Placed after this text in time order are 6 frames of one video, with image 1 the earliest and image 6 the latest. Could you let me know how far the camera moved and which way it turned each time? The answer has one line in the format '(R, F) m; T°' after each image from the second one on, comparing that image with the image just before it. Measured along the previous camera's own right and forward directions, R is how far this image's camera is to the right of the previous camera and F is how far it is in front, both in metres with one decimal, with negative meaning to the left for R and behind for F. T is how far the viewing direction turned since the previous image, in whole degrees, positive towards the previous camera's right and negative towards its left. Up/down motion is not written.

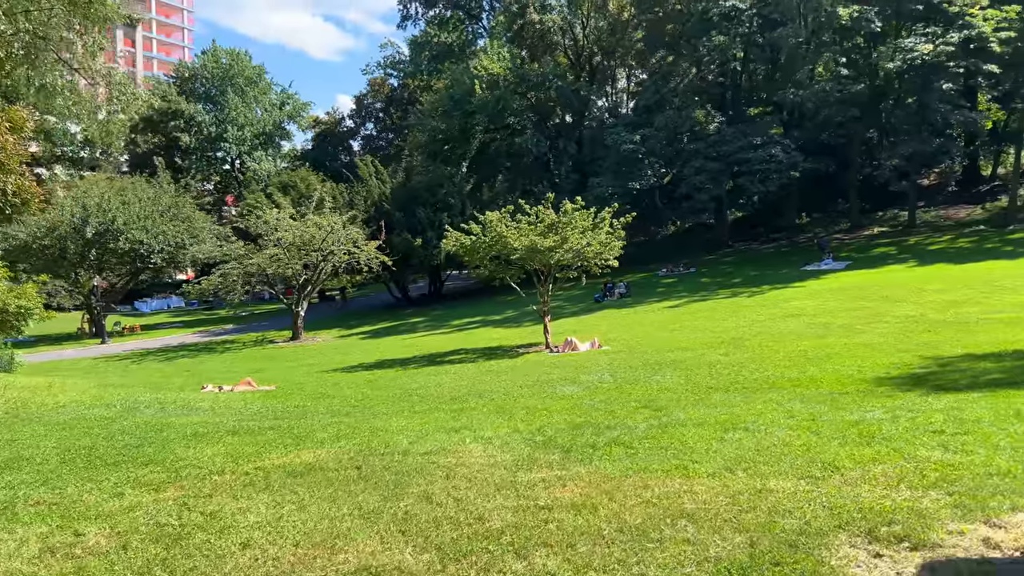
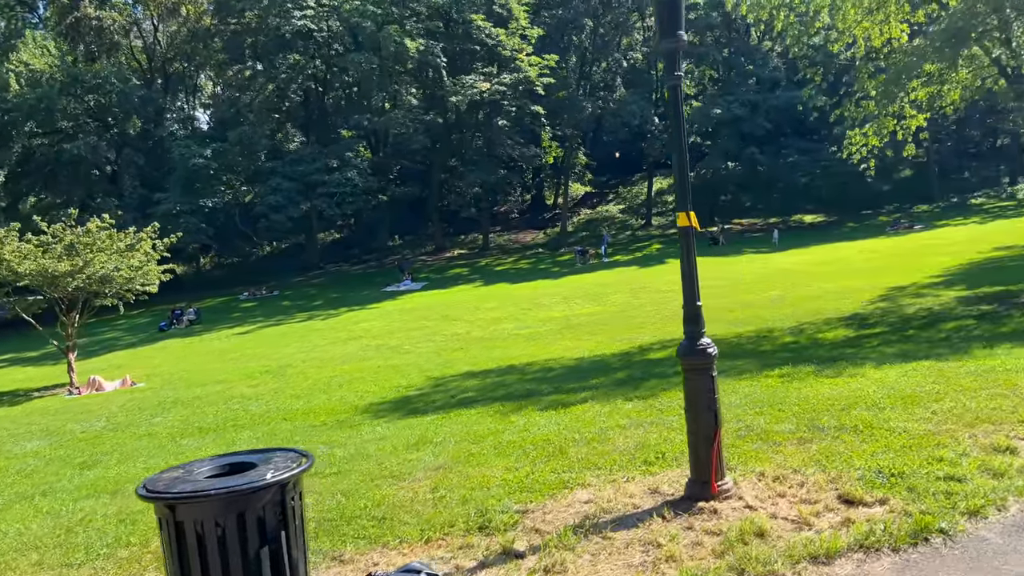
(+2.4, +0.3) m; +26°
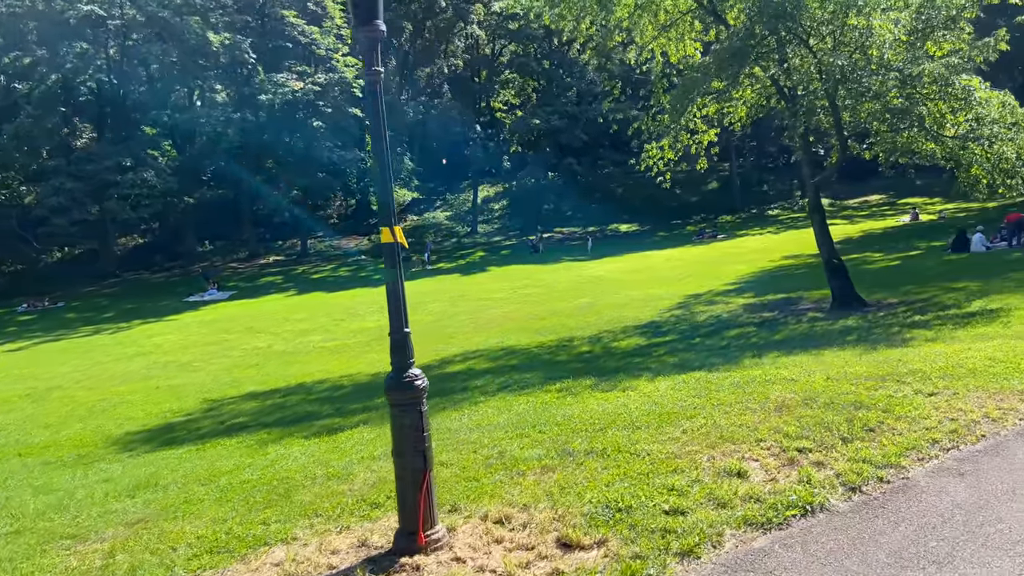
(+0.8, +0.6) m; +11°
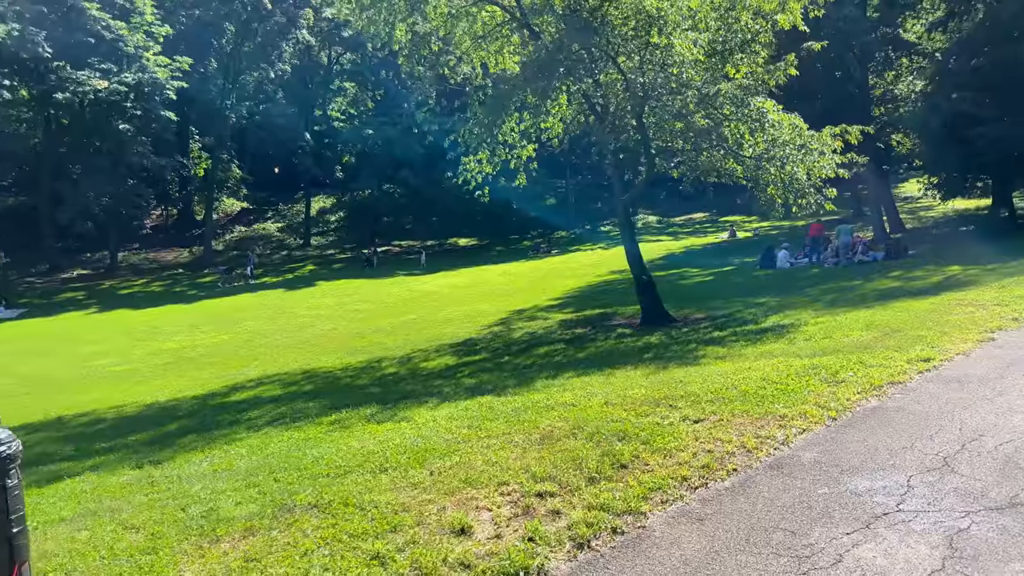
(+0.9, +0.7) m; +10°
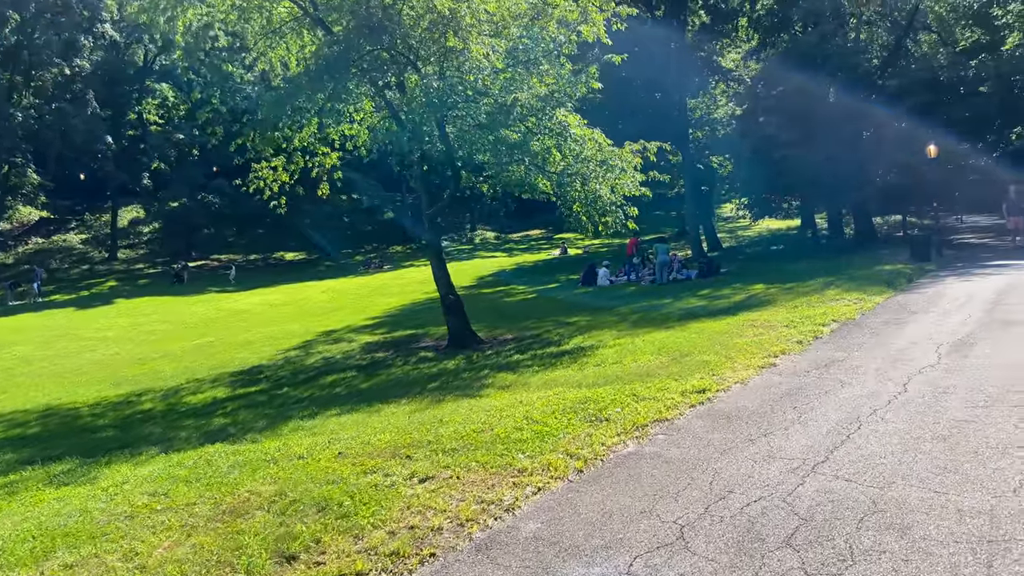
(+1.1, +1.1) m; +11°
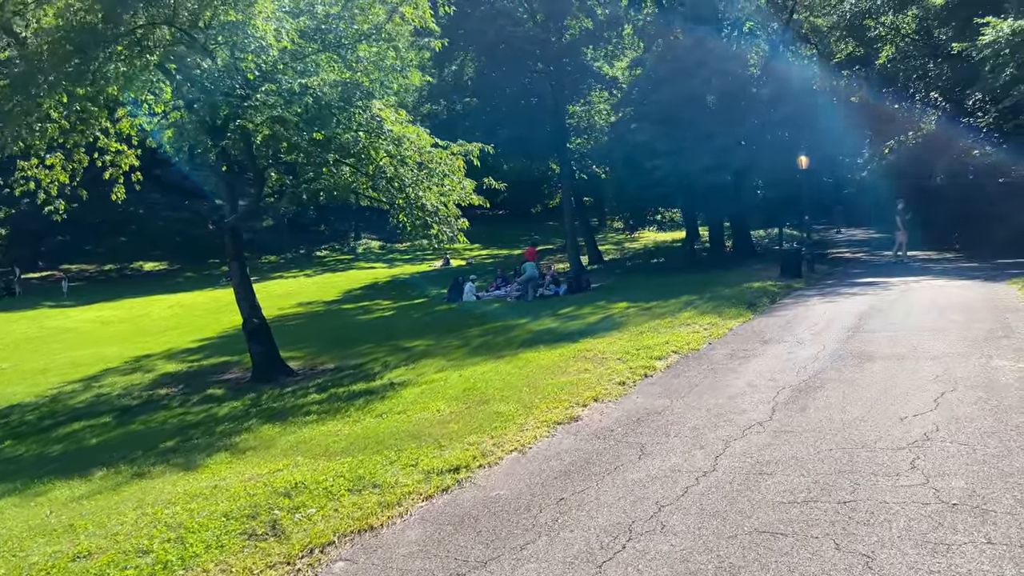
(+1.6, +2.1) m; +6°
